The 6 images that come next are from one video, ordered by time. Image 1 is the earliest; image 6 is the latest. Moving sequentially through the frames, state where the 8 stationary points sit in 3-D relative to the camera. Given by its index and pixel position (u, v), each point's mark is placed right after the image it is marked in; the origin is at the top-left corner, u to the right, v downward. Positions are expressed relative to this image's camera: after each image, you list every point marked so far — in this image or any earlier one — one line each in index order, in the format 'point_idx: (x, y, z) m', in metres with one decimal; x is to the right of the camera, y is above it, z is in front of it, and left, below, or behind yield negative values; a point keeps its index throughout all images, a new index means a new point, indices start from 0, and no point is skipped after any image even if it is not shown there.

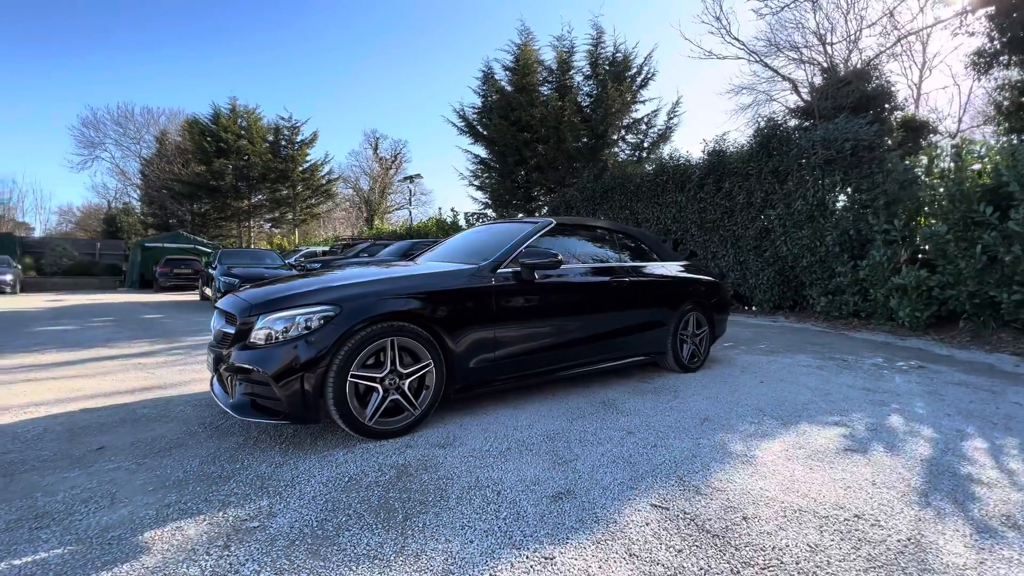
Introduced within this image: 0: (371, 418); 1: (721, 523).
0: (-0.9, -0.8, +2.8) m
1: (+0.9, -1.1, +2.0) m
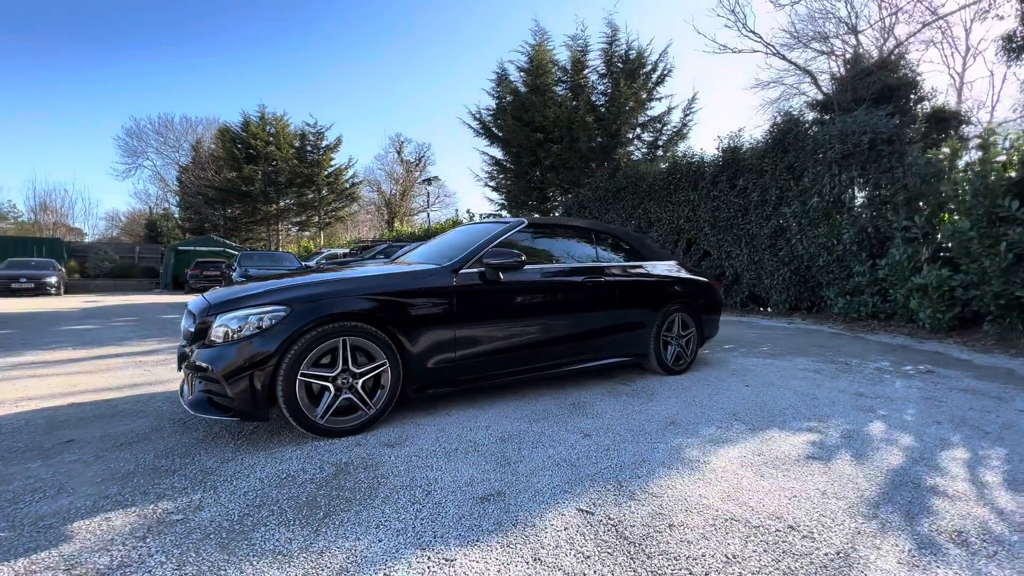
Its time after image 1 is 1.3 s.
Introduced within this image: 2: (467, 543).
0: (-1.2, -0.8, +2.9) m
1: (+0.6, -1.1, +2.0) m
2: (-0.2, -1.1, +1.9) m
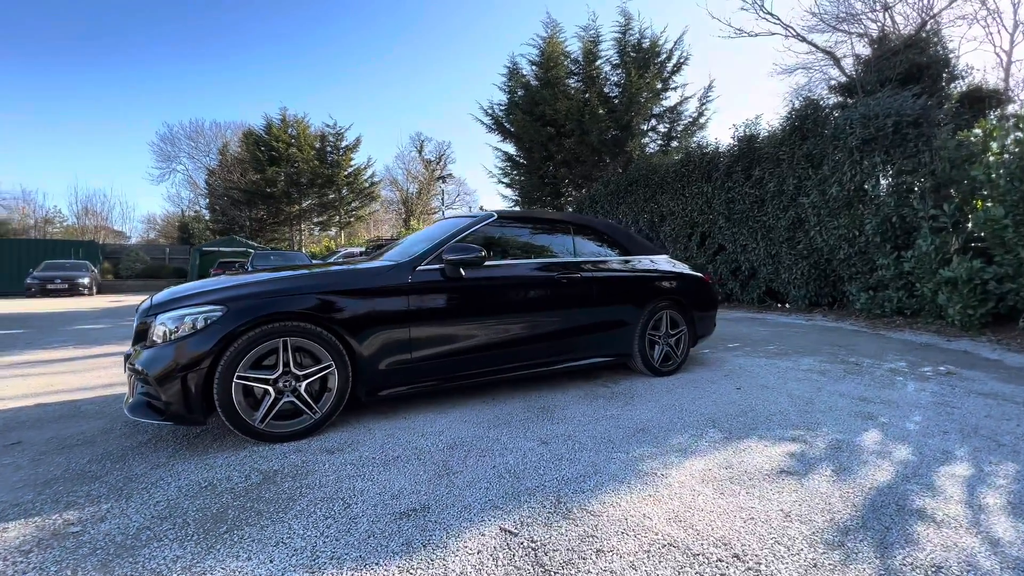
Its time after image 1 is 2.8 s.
0: (-1.6, -0.8, +2.8) m
1: (+0.2, -1.1, +1.8) m
2: (-0.6, -1.1, +1.7) m
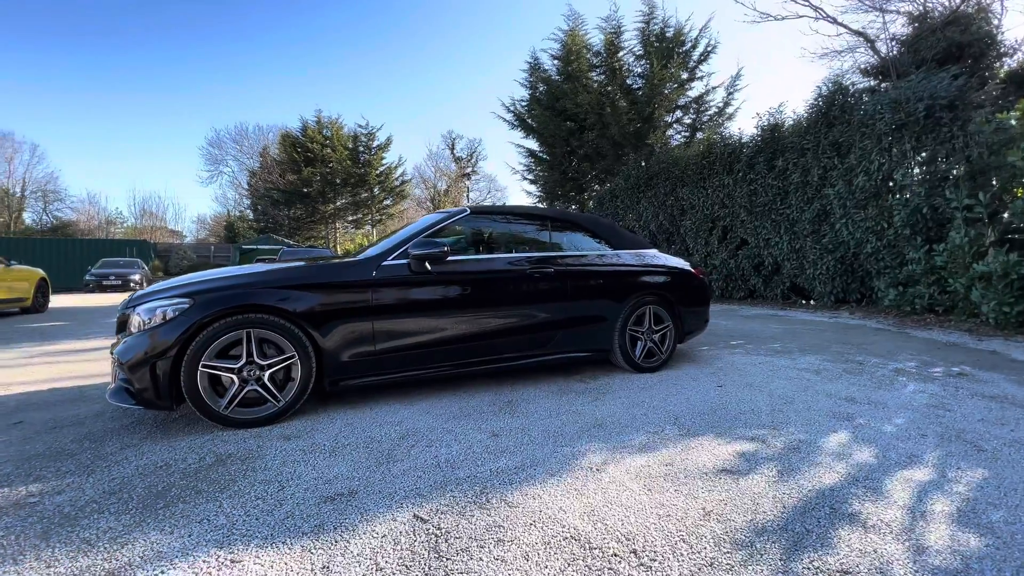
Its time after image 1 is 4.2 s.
0: (-1.9, -0.8, +2.9) m
1: (-0.2, -1.0, +1.8) m
2: (-1.0, -1.0, +1.8) m
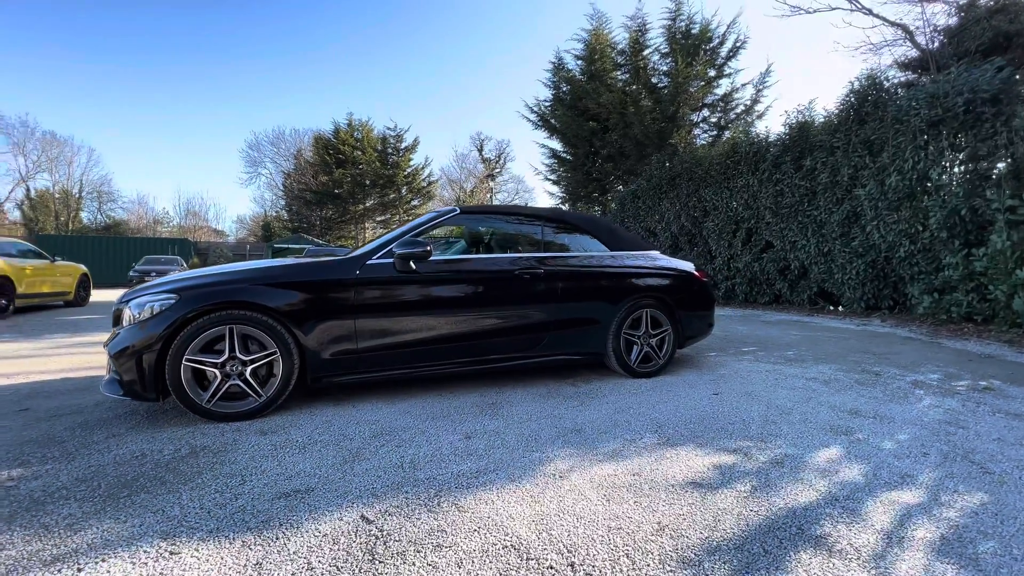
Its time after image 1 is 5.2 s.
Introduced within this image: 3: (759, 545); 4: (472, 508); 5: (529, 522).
0: (-2.0, -0.8, +3.0) m
1: (-0.4, -1.0, +1.8) m
2: (-1.2, -1.0, +1.8) m
3: (+1.0, -1.0, +1.8) m
4: (-0.2, -1.0, +2.0) m
5: (+0.1, -1.0, +1.9) m
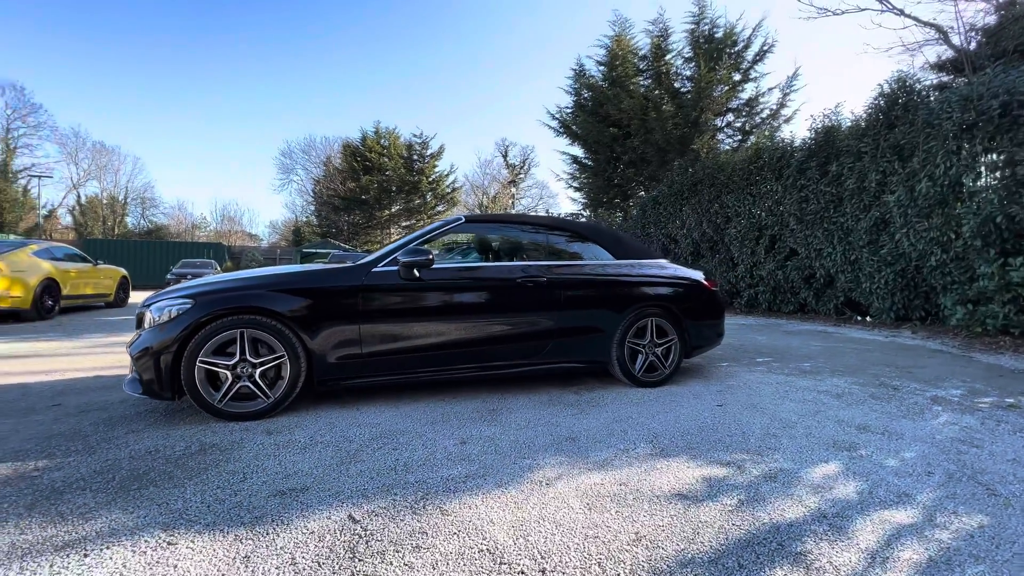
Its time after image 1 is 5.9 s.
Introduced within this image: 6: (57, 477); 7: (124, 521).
0: (-2.1, -0.8, +3.2) m
1: (-0.5, -1.1, +1.8) m
2: (-1.3, -1.0, +1.9) m
3: (+0.9, -1.1, +1.8) m
4: (-0.3, -1.0, +2.1) m
5: (0.0, -1.1, +2.0) m
6: (-2.4, -1.0, +2.4) m
7: (-1.7, -1.0, +2.0) m
